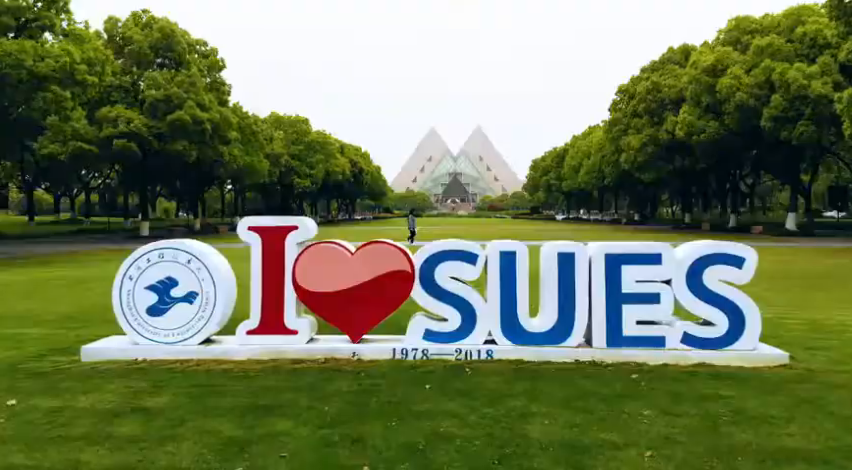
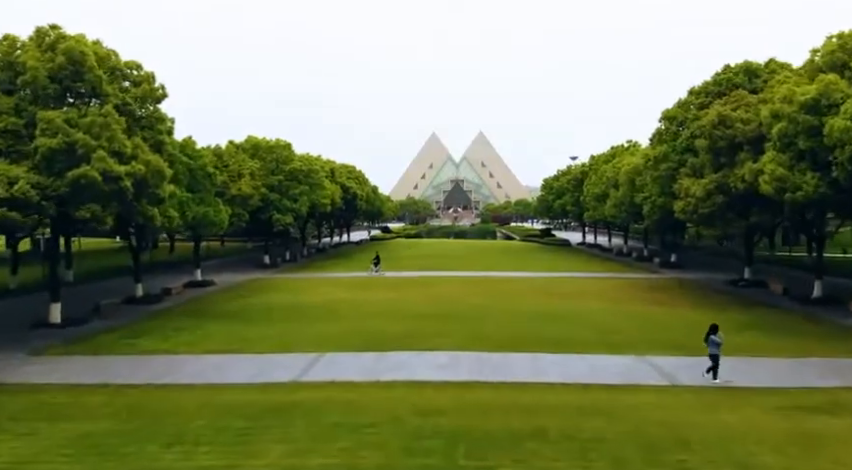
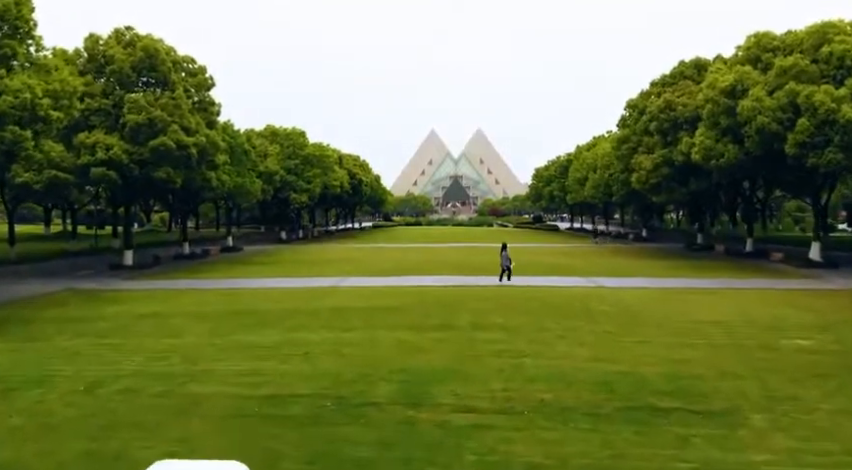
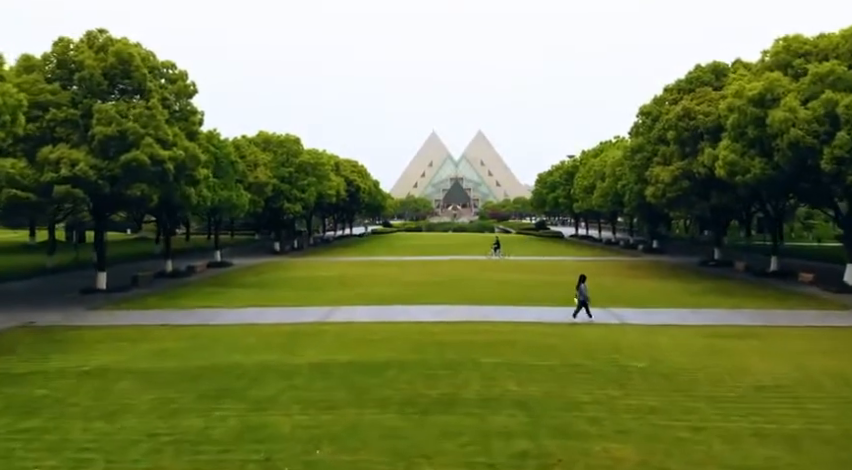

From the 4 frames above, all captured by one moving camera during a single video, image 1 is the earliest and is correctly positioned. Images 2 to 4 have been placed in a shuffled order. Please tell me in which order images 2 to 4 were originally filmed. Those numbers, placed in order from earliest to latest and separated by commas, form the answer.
3, 4, 2
